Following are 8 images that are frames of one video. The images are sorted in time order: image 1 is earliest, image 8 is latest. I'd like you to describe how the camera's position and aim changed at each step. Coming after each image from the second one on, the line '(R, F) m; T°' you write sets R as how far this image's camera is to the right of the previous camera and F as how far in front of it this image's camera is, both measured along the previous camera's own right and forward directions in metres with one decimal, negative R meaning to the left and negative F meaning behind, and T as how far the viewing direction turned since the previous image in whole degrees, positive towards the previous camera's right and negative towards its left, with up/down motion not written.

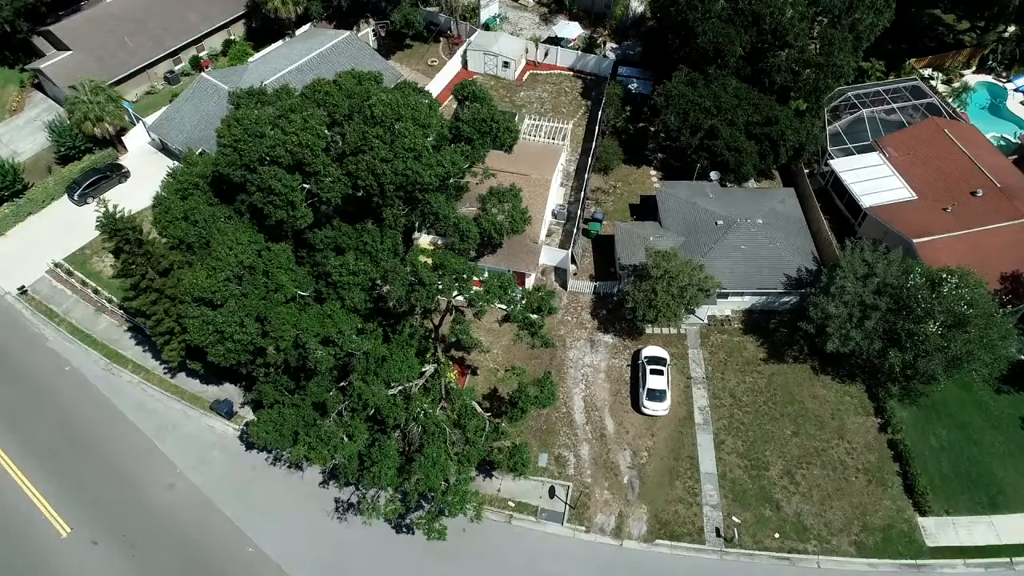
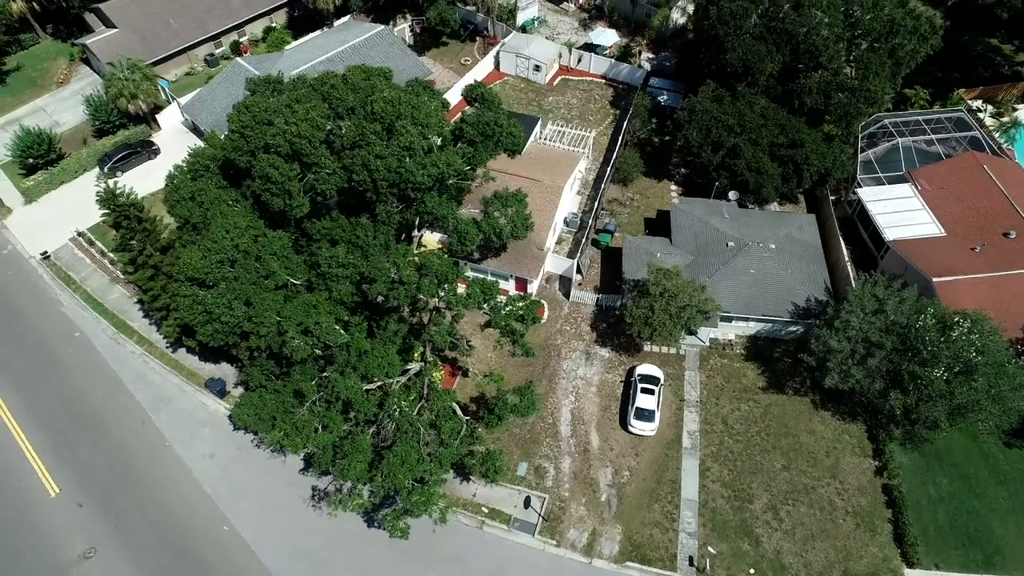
(+2.2, +0.3) m; -4°
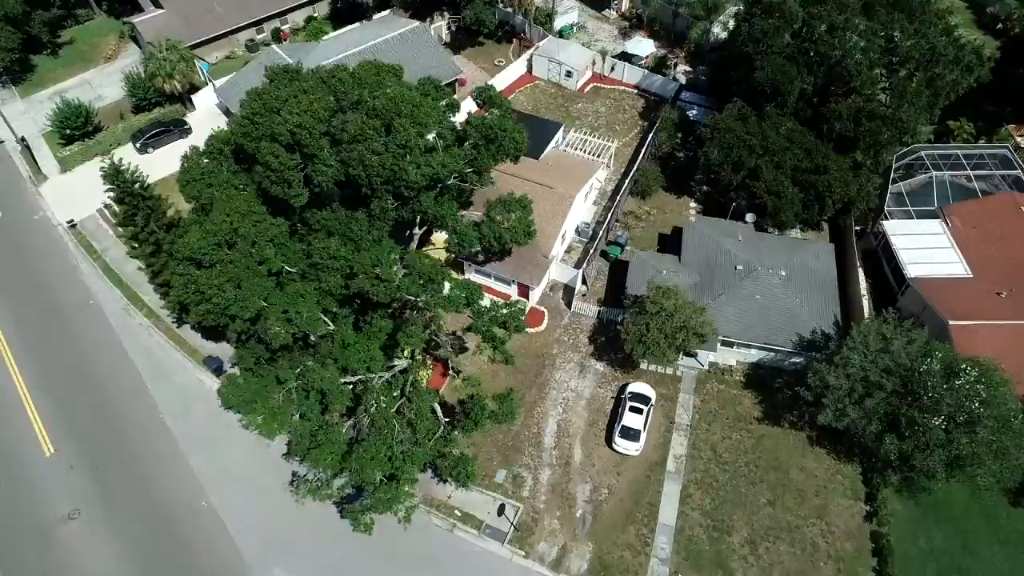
(+2.2, +0.3) m; -4°
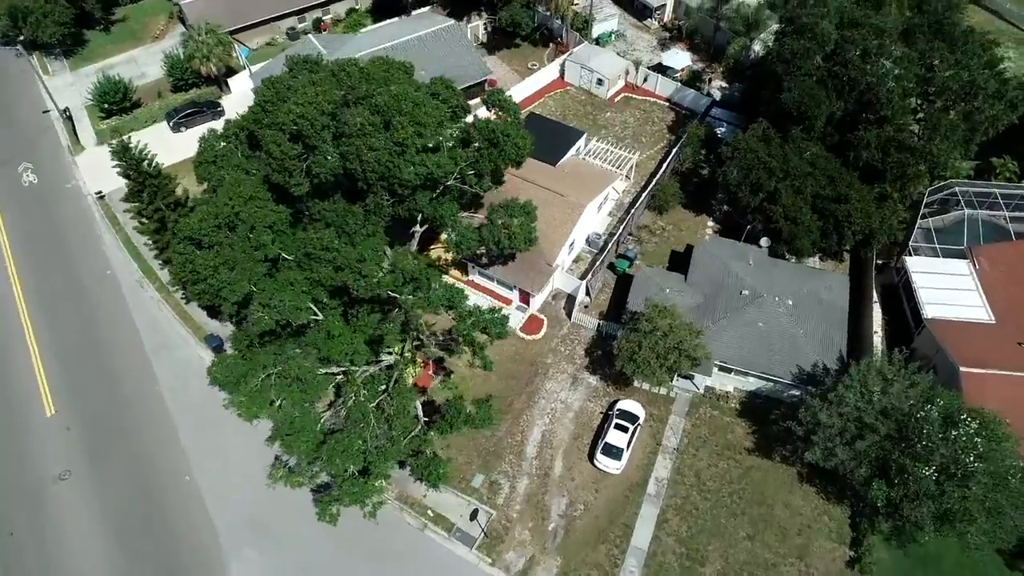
(+2.2, +0.2) m; -4°
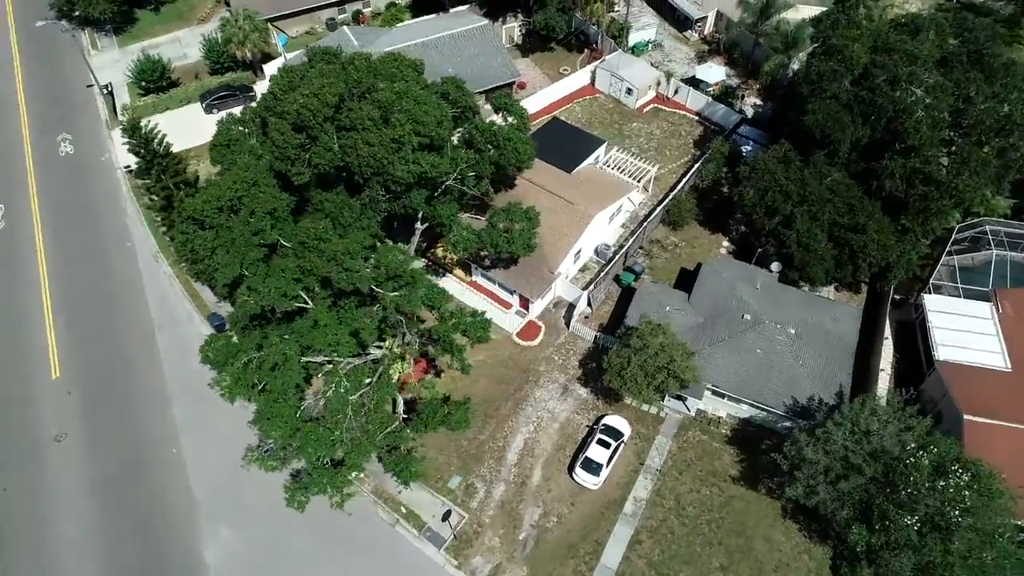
(+2.2, +0.2) m; -4°
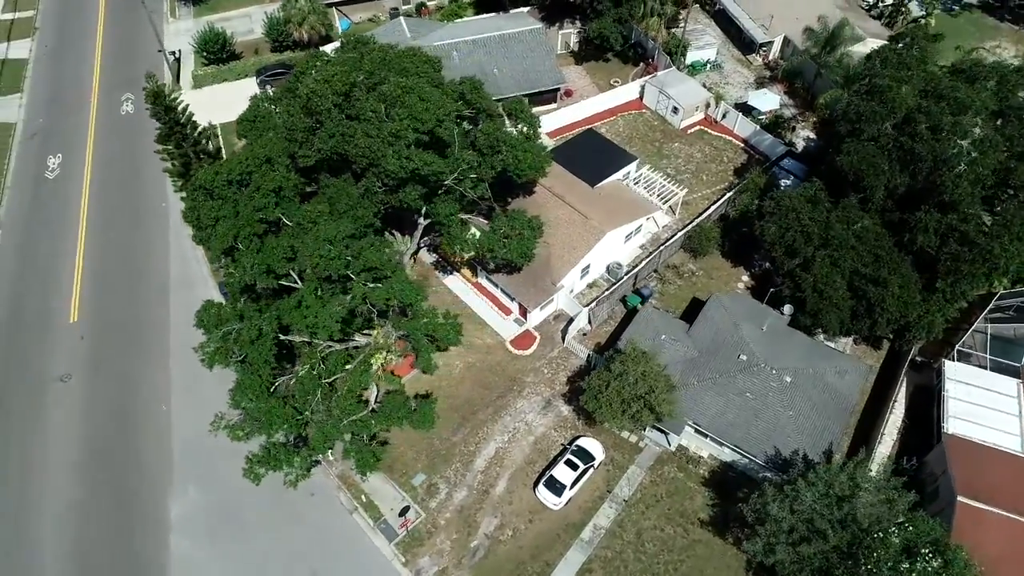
(+3.5, +0.4) m; -6°
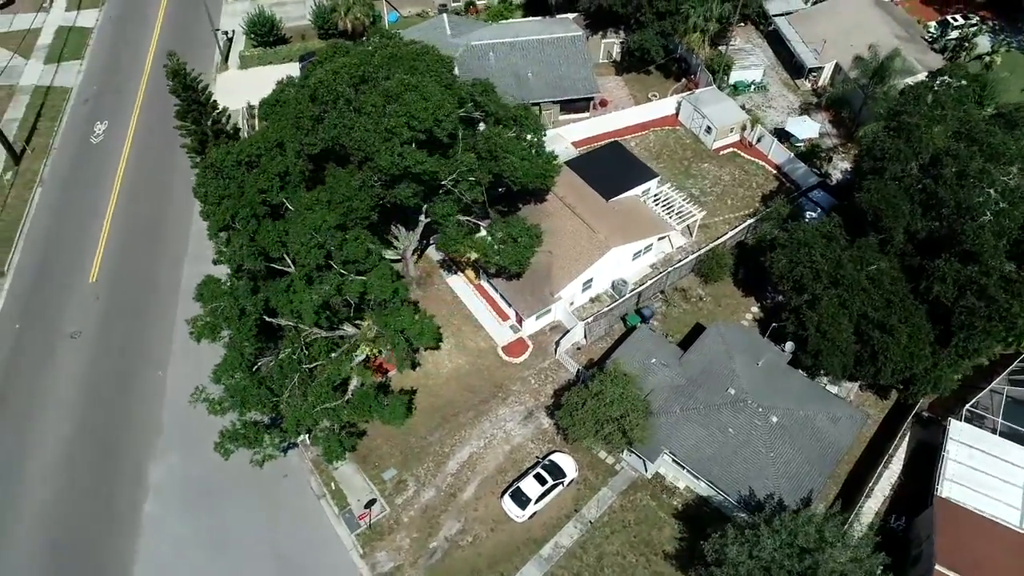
(+2.9, +0.3) m; -5°
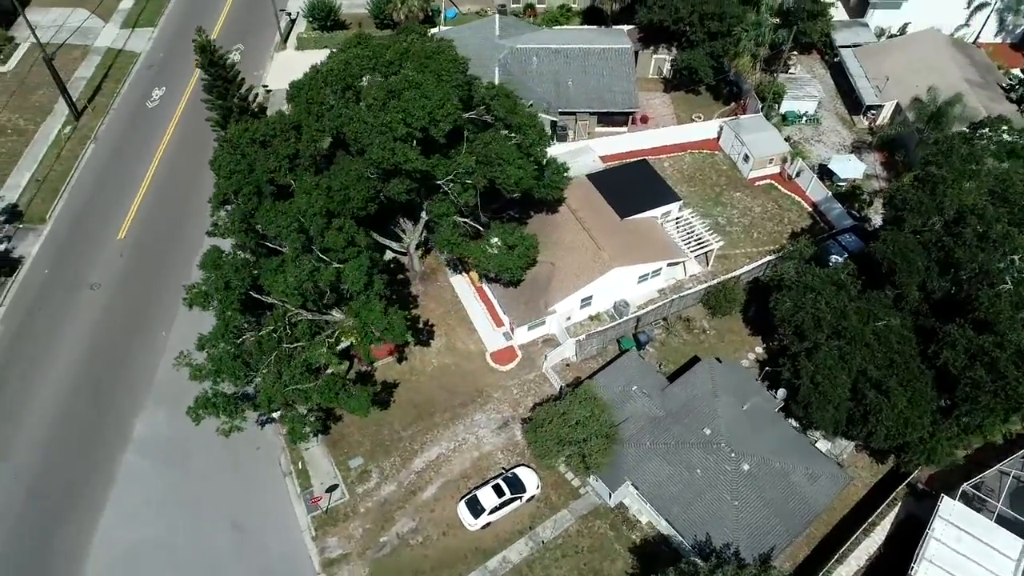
(+3.5, +0.4) m; -6°
